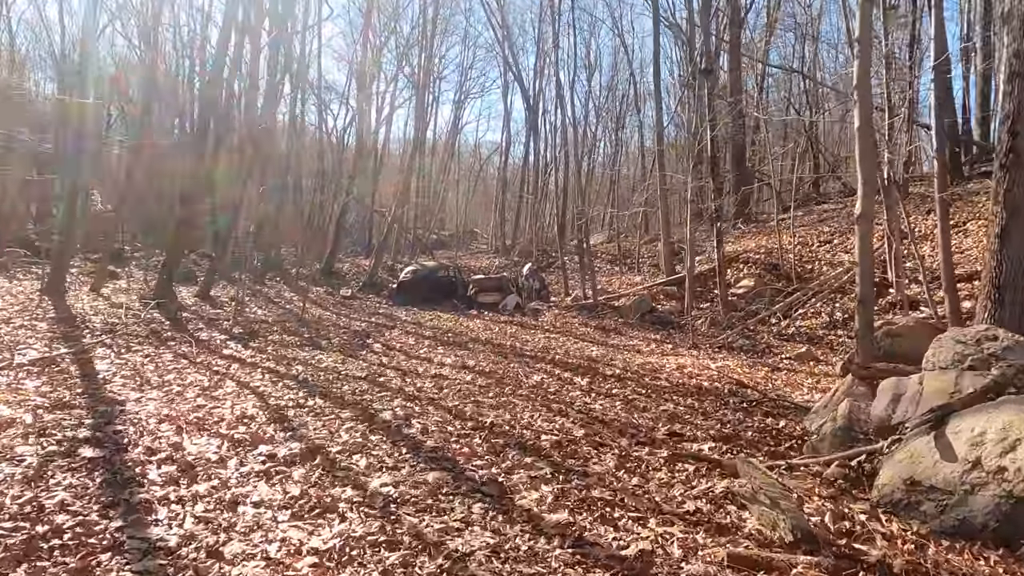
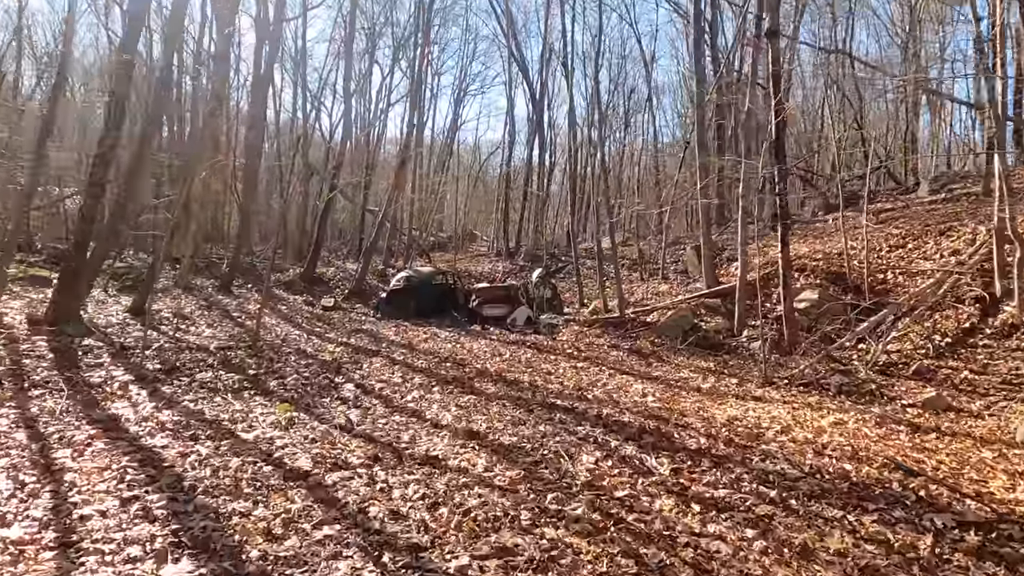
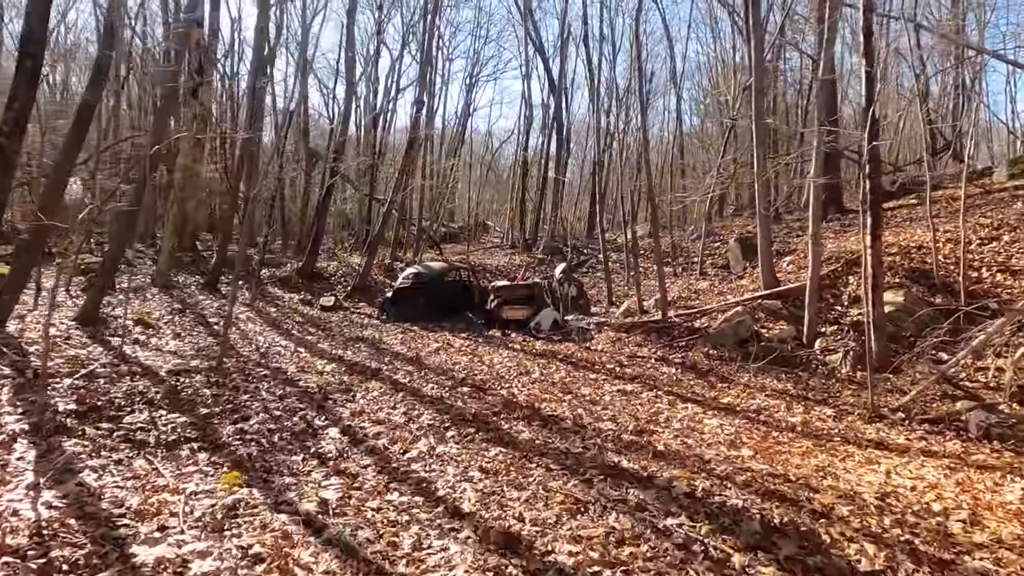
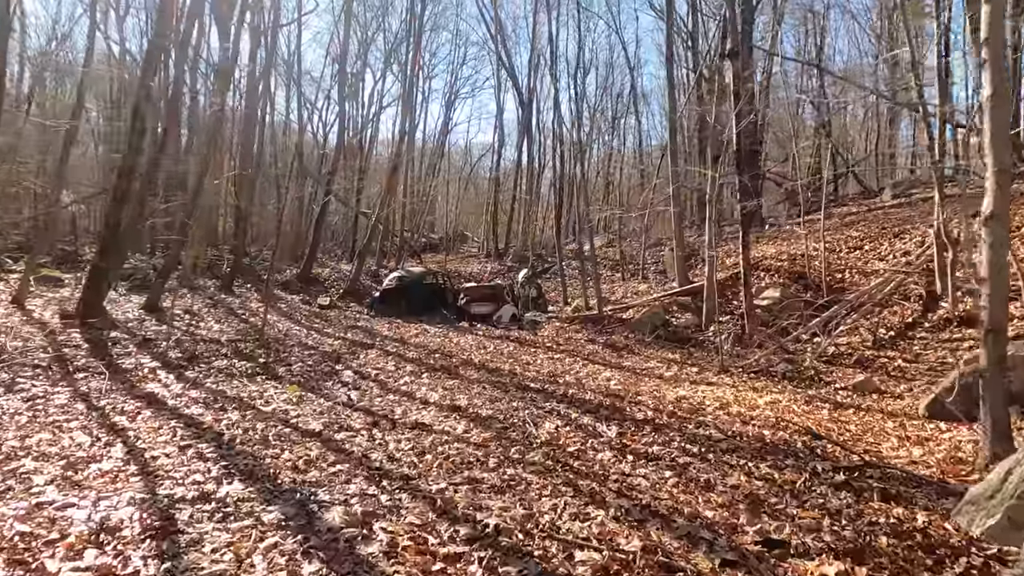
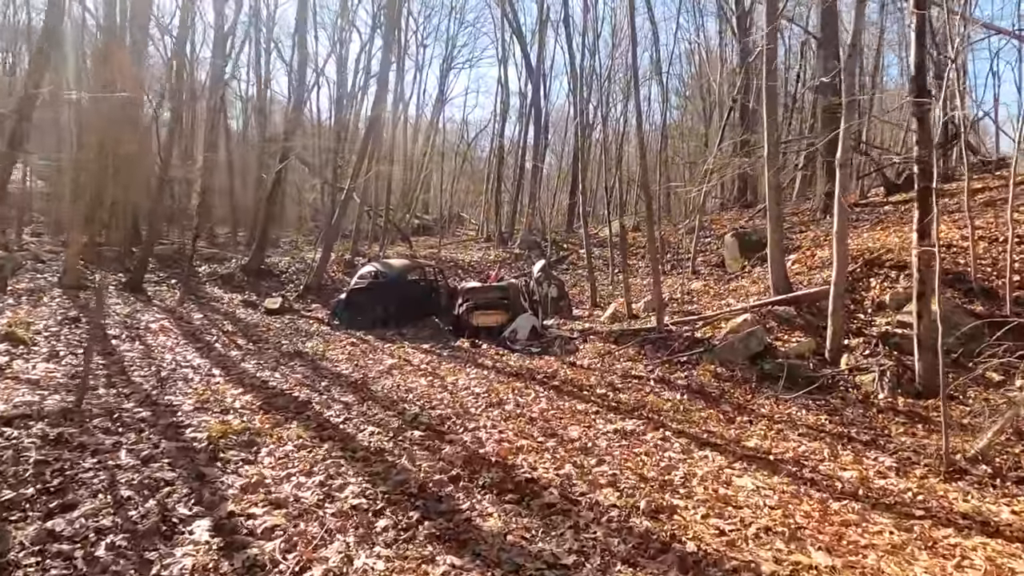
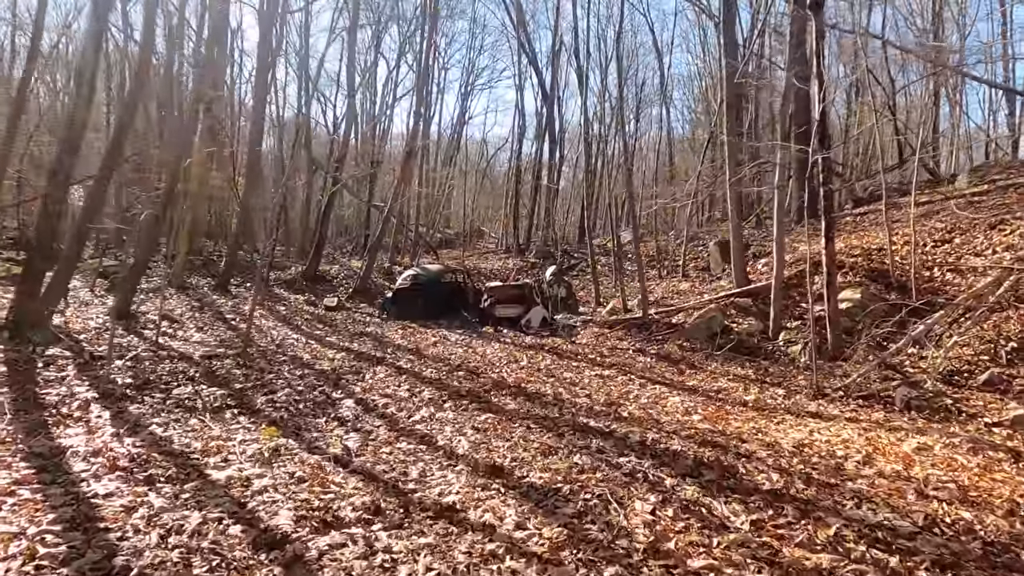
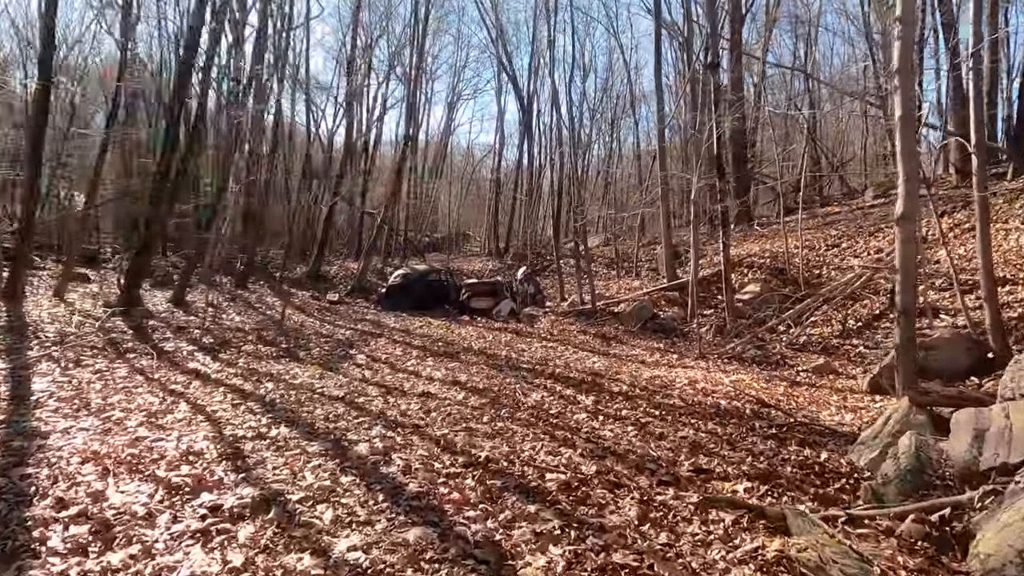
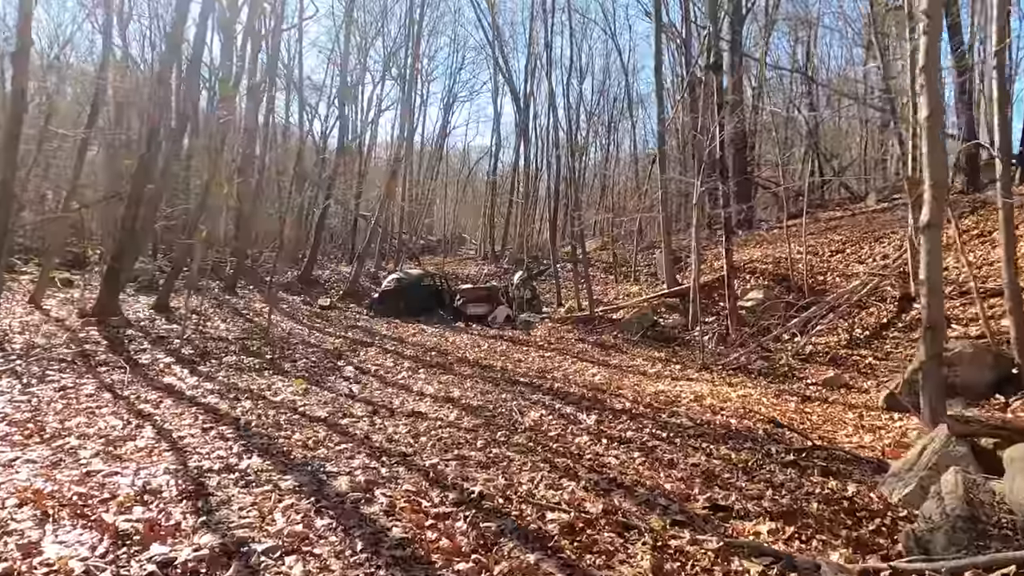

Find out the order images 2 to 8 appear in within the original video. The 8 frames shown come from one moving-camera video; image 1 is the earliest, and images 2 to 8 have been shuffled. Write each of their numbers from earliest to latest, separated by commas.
7, 8, 4, 2, 6, 3, 5
